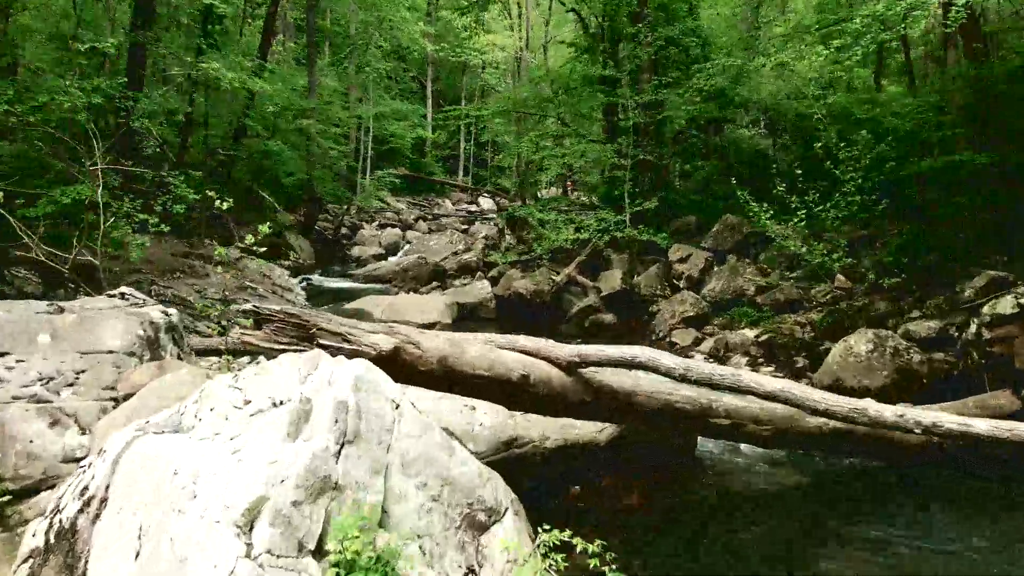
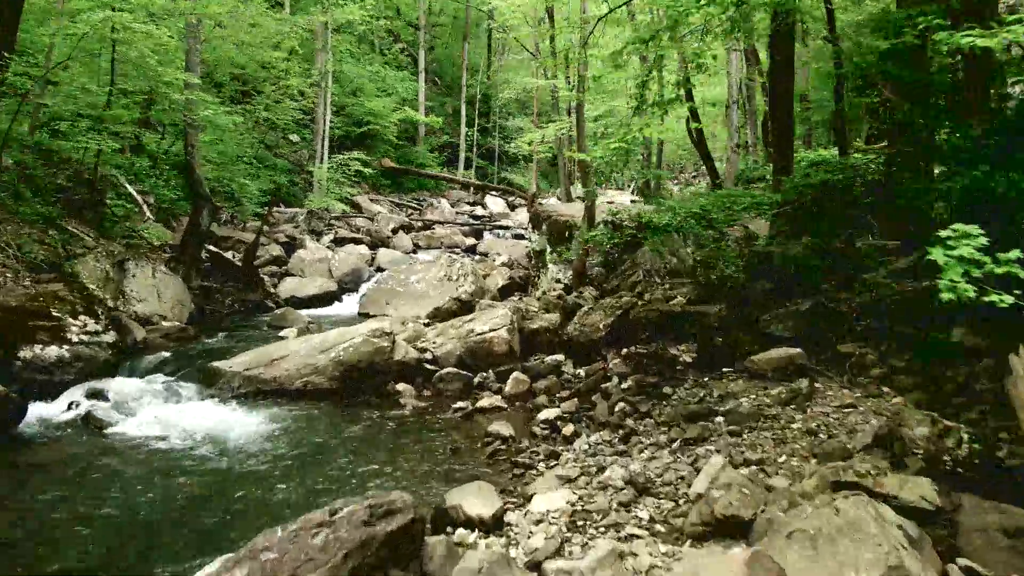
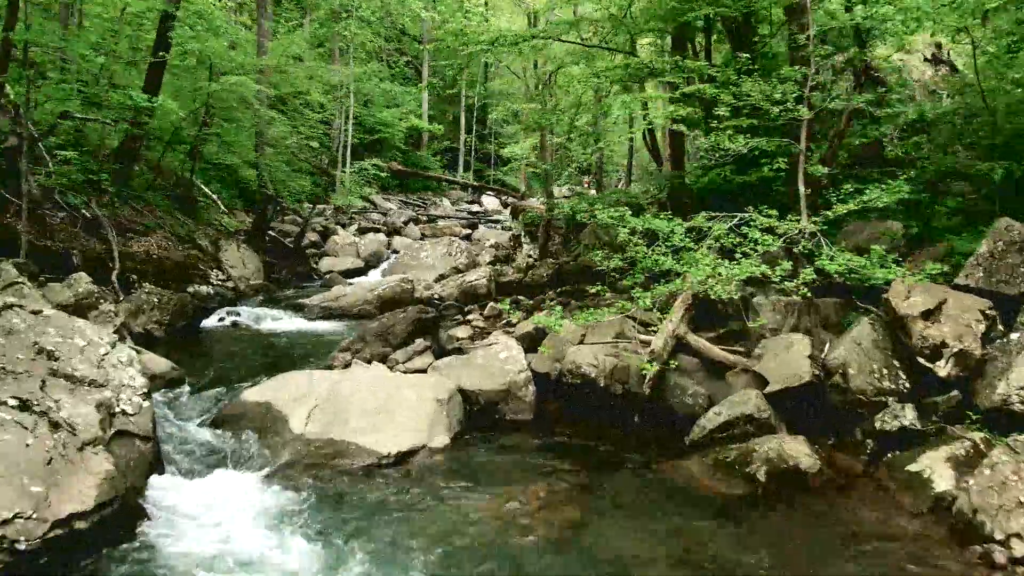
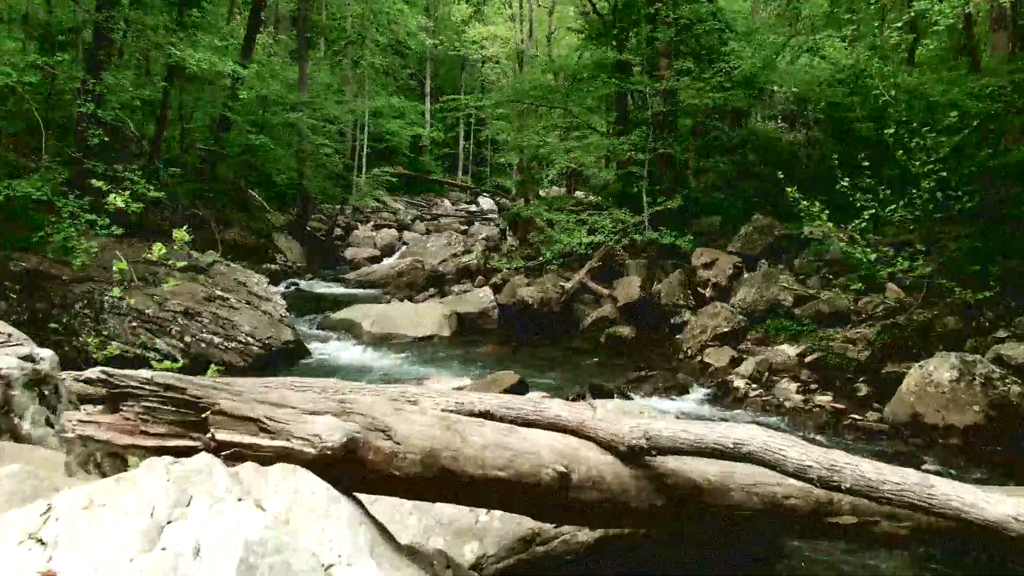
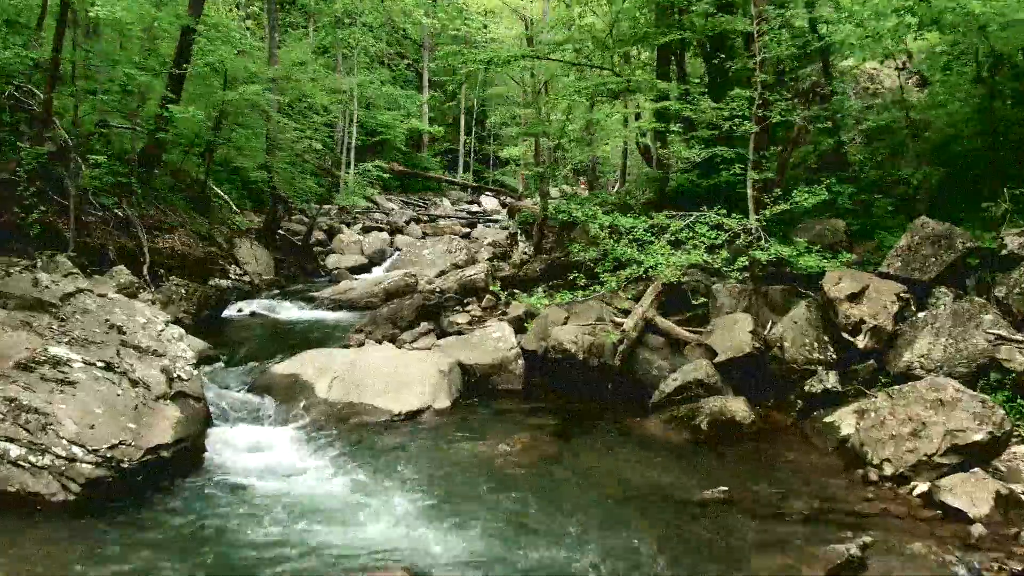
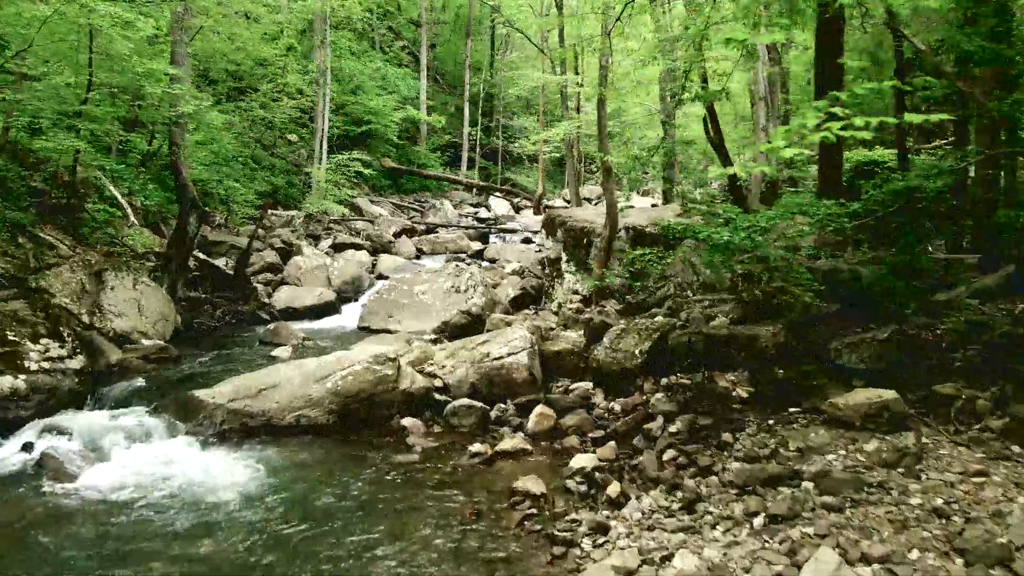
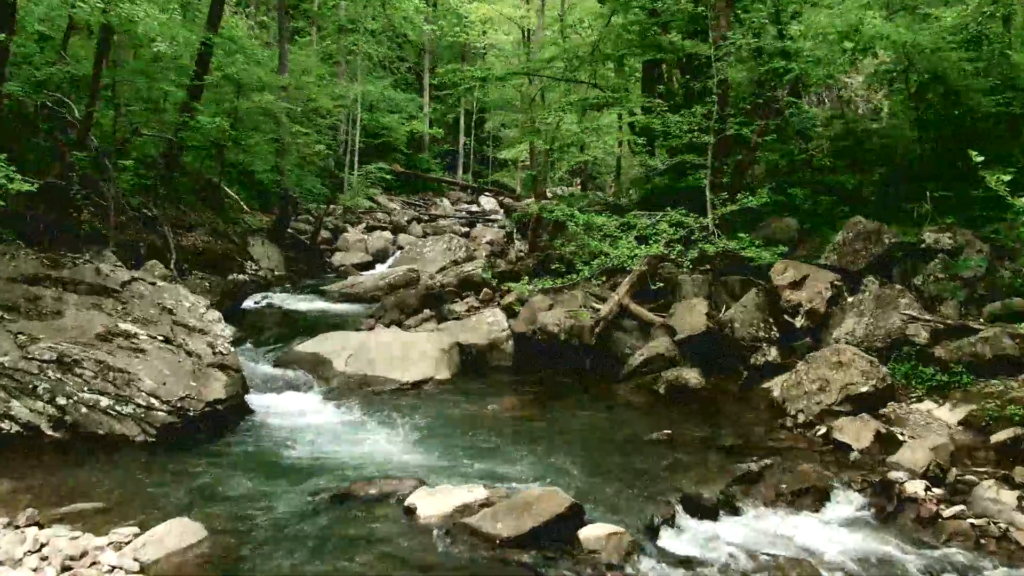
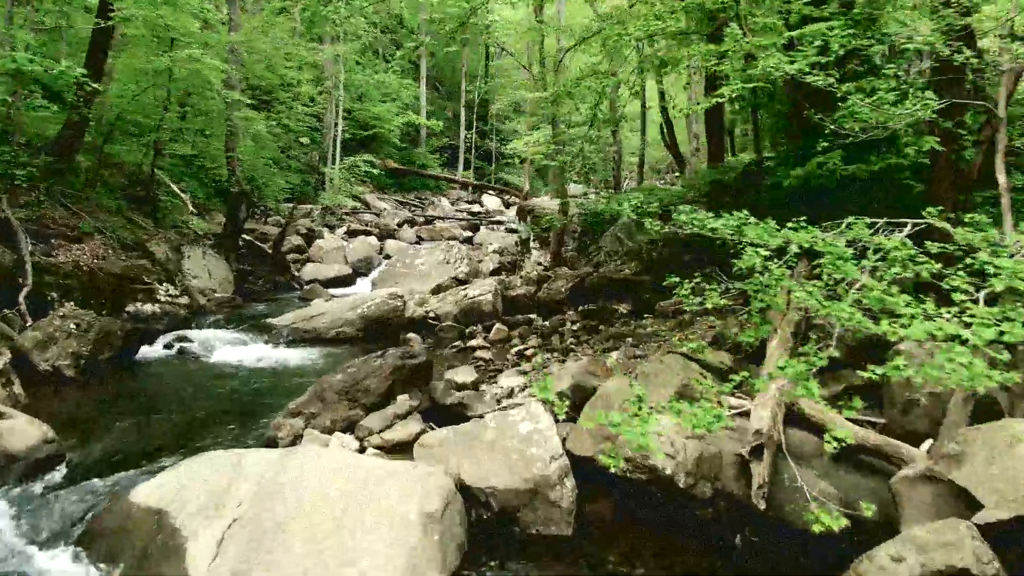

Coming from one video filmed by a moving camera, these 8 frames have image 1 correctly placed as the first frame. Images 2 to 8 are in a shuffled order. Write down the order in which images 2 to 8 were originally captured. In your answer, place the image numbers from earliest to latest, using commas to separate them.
4, 7, 5, 3, 8, 2, 6
